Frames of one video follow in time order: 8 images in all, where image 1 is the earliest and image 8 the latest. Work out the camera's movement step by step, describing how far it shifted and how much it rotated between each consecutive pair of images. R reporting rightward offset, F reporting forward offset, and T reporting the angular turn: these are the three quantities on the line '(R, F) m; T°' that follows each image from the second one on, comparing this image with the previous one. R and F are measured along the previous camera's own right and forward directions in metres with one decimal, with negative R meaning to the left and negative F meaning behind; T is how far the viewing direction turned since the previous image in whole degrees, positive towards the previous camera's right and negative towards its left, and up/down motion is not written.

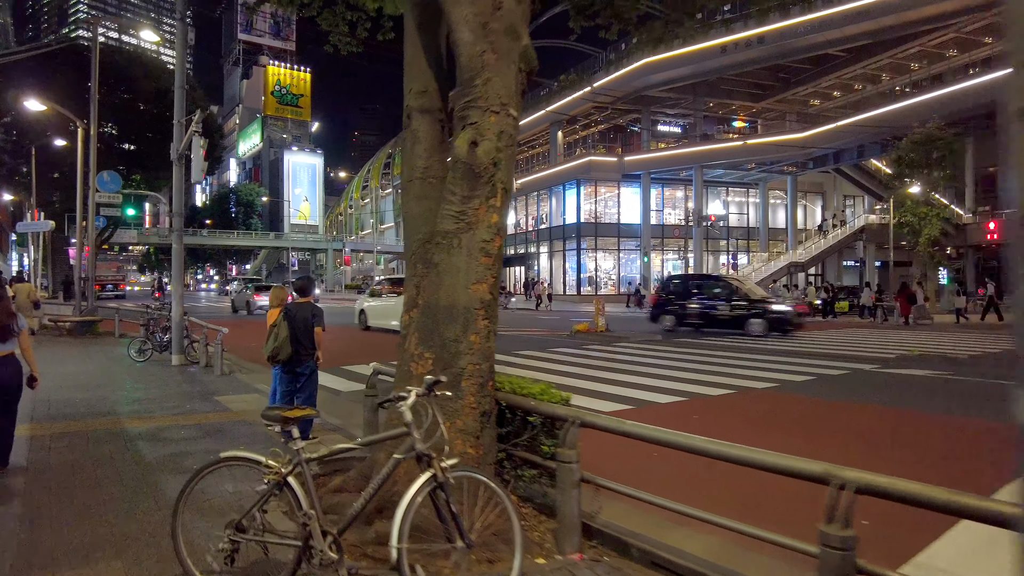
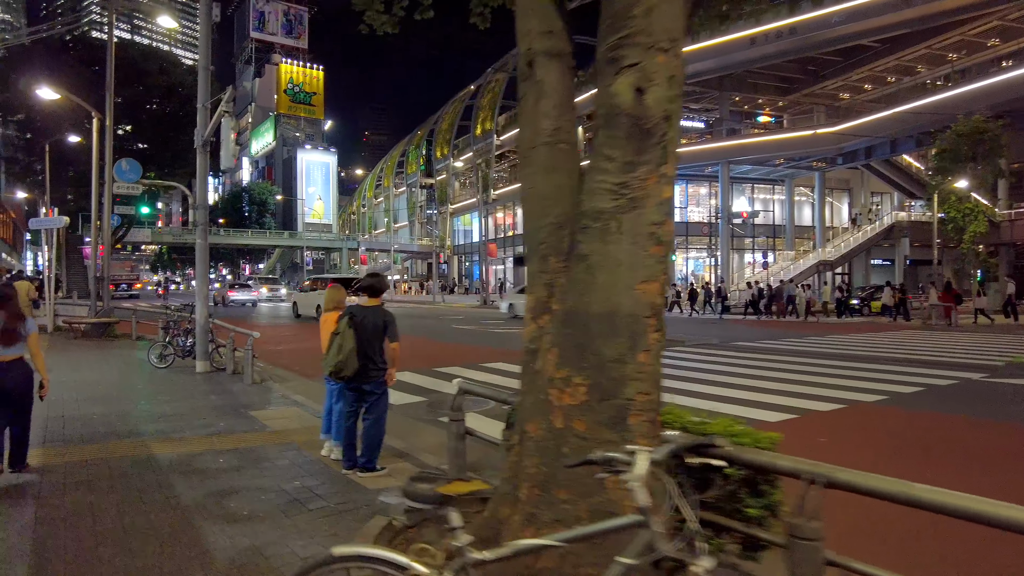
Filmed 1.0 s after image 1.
(-0.9, +1.3) m; -1°
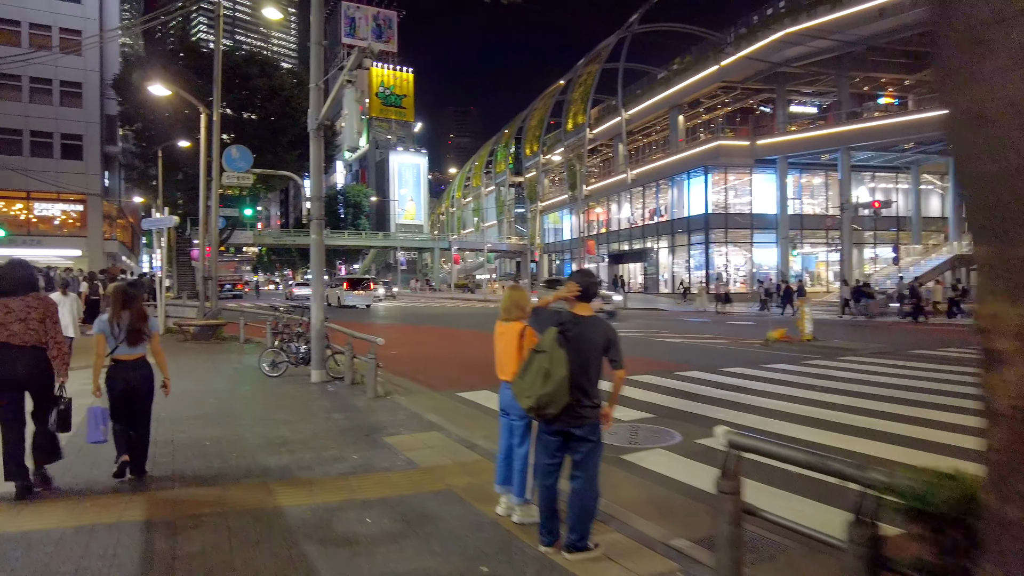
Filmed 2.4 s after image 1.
(-1.2, +1.8) m; -7°
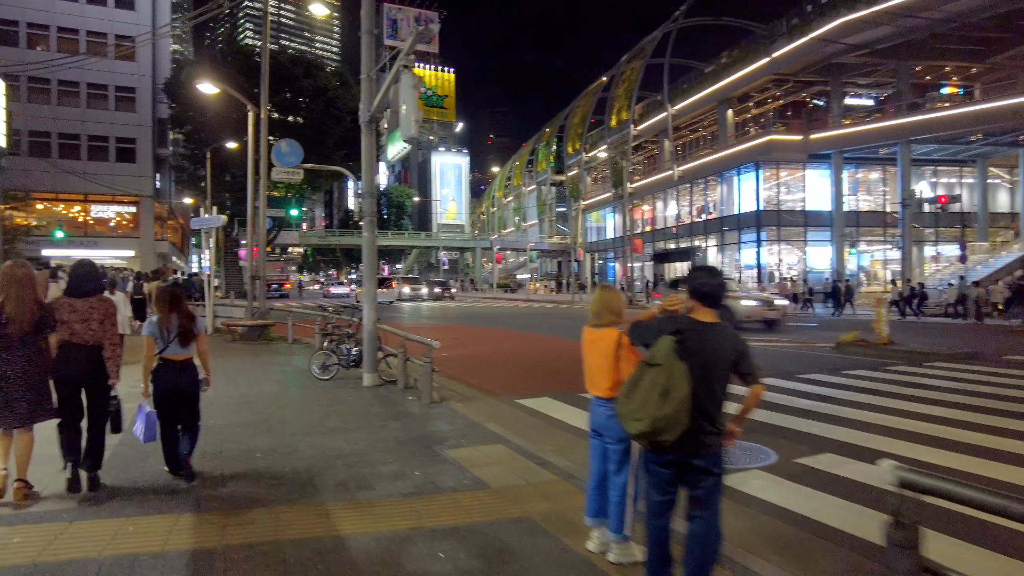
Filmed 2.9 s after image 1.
(-0.3, +0.6) m; -3°
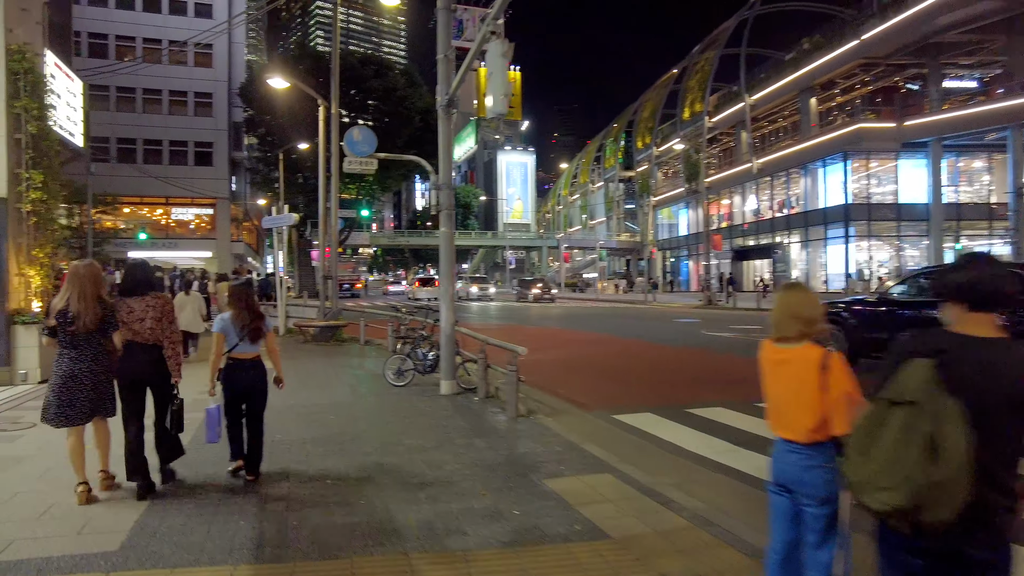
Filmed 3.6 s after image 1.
(-0.4, +1.1) m; -6°
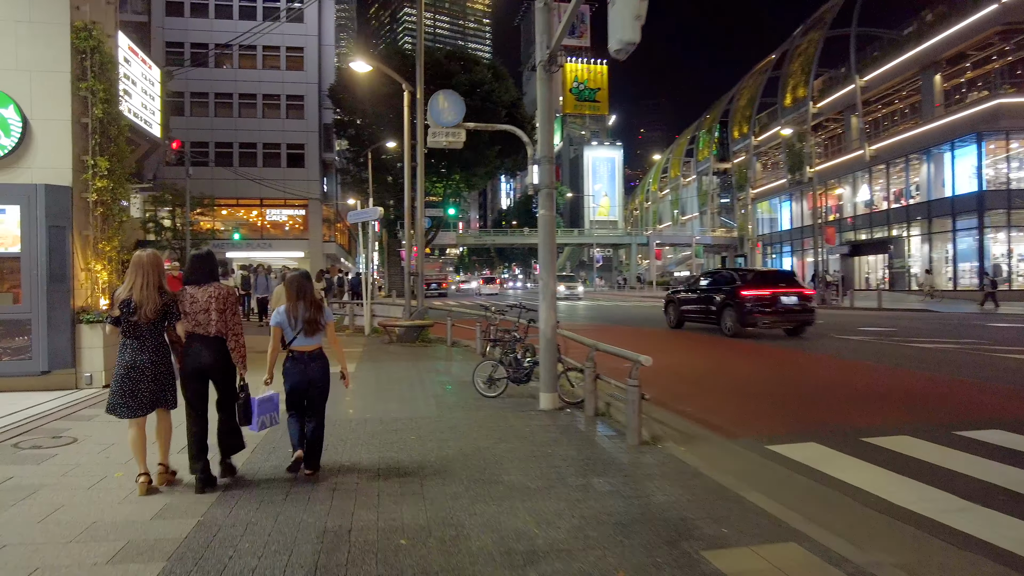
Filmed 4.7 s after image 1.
(-0.4, +1.6) m; -7°
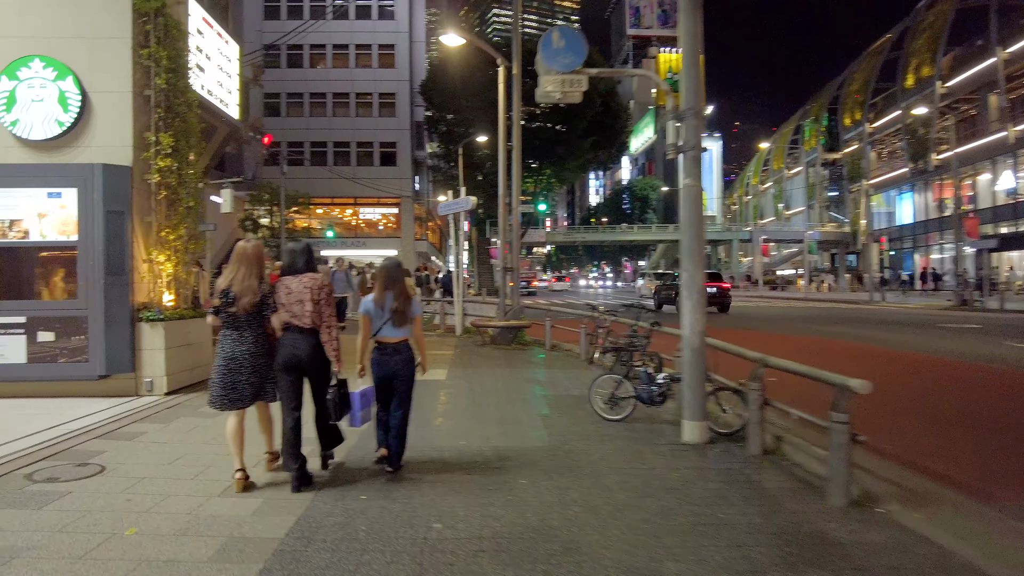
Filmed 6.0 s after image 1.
(-0.4, +1.8) m; -8°
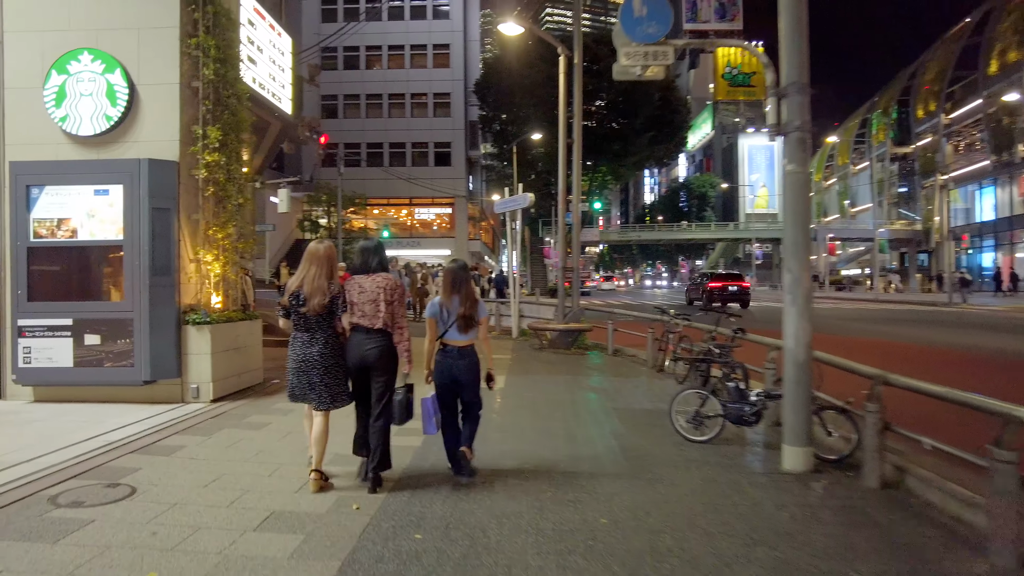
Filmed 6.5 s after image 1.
(-0.2, +0.7) m; -5°
